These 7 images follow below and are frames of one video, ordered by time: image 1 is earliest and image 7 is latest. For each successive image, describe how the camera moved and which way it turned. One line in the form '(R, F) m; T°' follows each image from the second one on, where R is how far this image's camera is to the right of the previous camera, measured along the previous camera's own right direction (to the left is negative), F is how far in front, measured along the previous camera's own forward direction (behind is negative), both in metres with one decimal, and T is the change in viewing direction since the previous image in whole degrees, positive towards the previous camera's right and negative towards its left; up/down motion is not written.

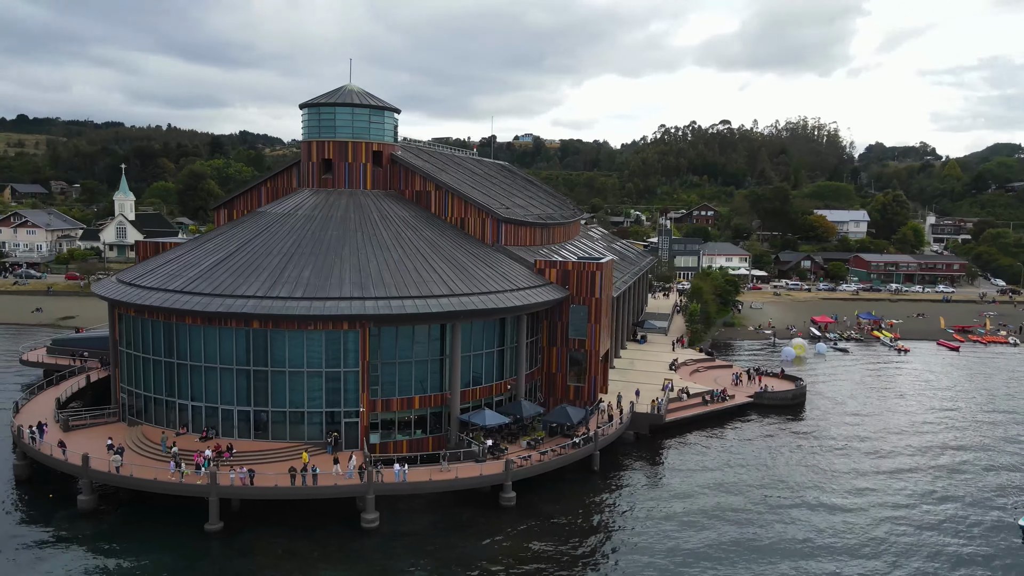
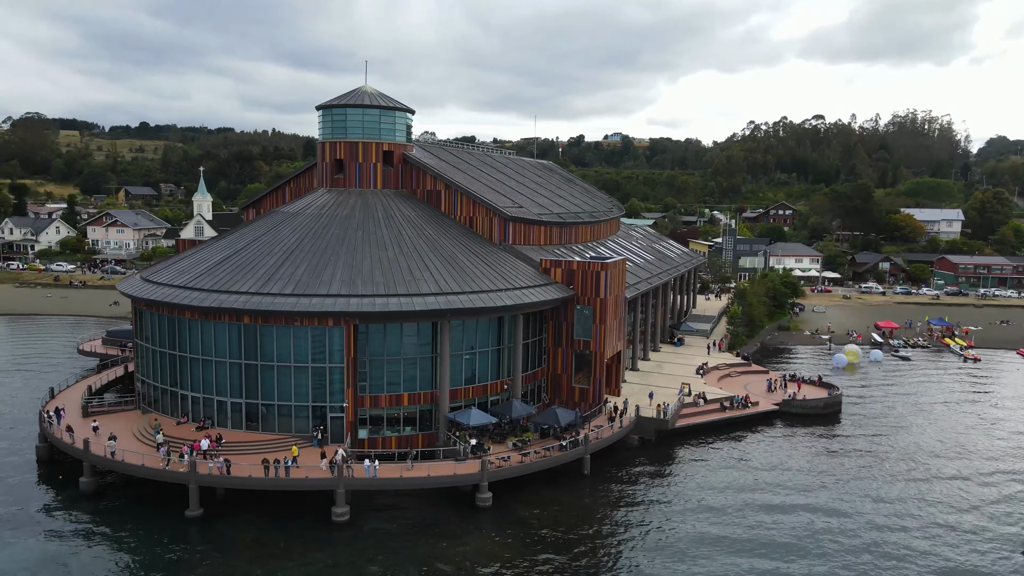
(+5.2, +0.7) m; -7°
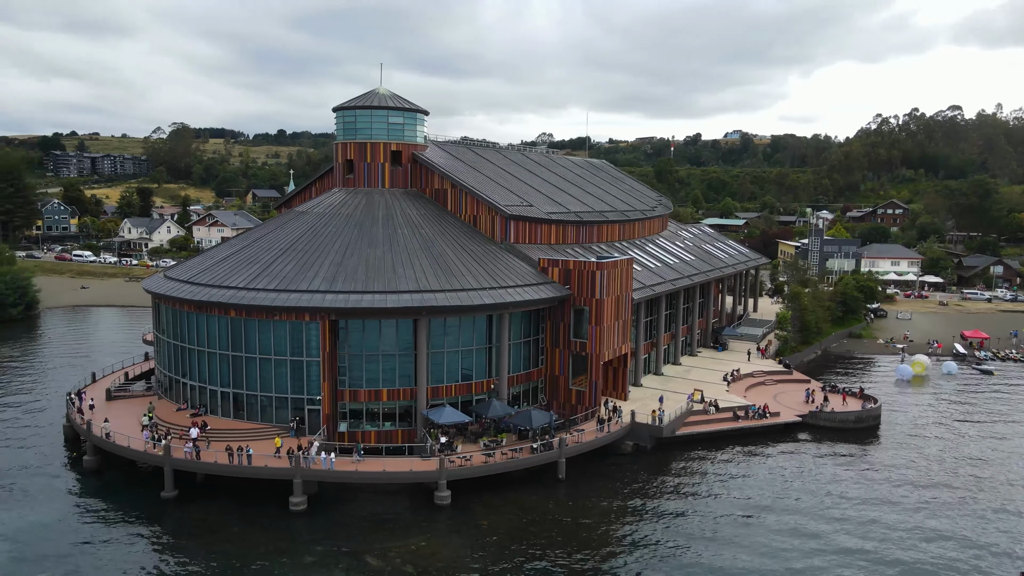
(+7.2, +1.0) m; -9°
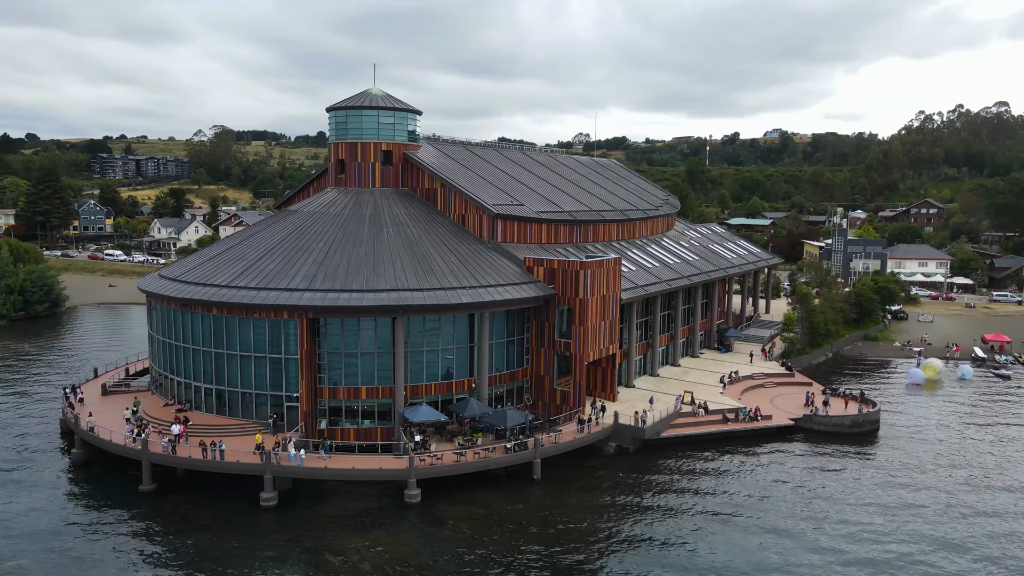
(+3.1, +0.2) m; -3°
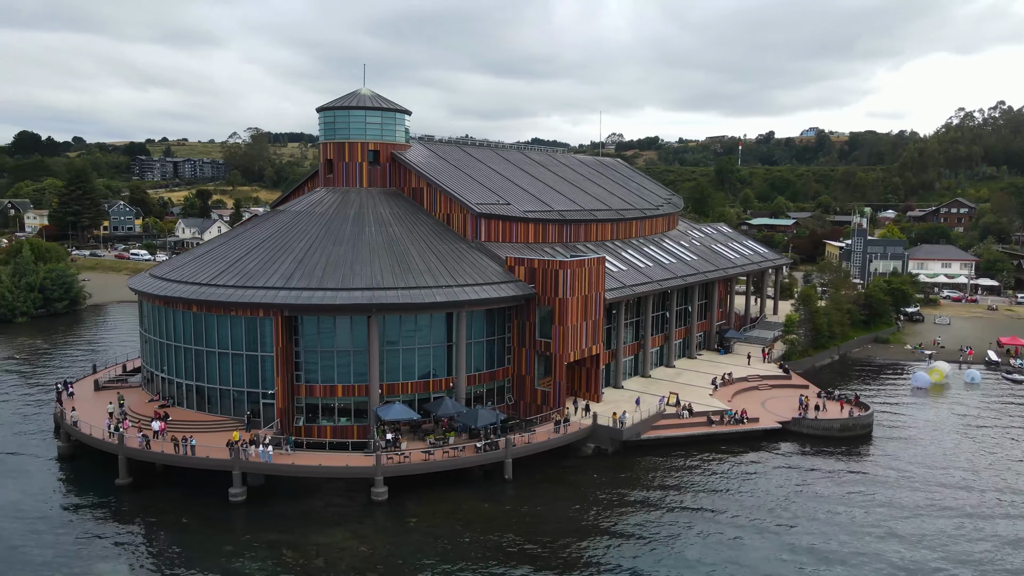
(+3.1, +0.2) m; -3°
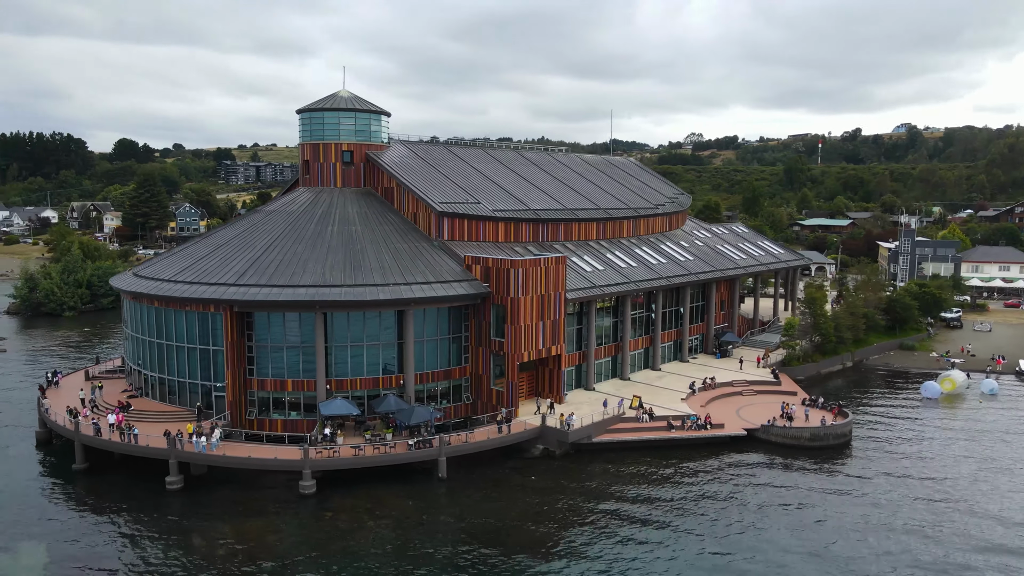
(+7.1, +0.6) m; -6°
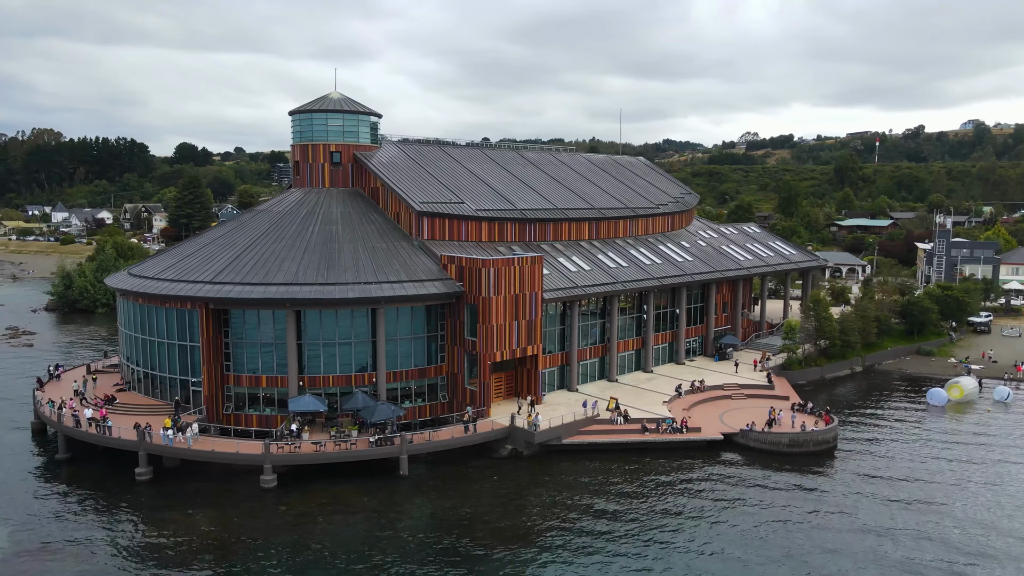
(+4.5, +0.2) m; -4°
